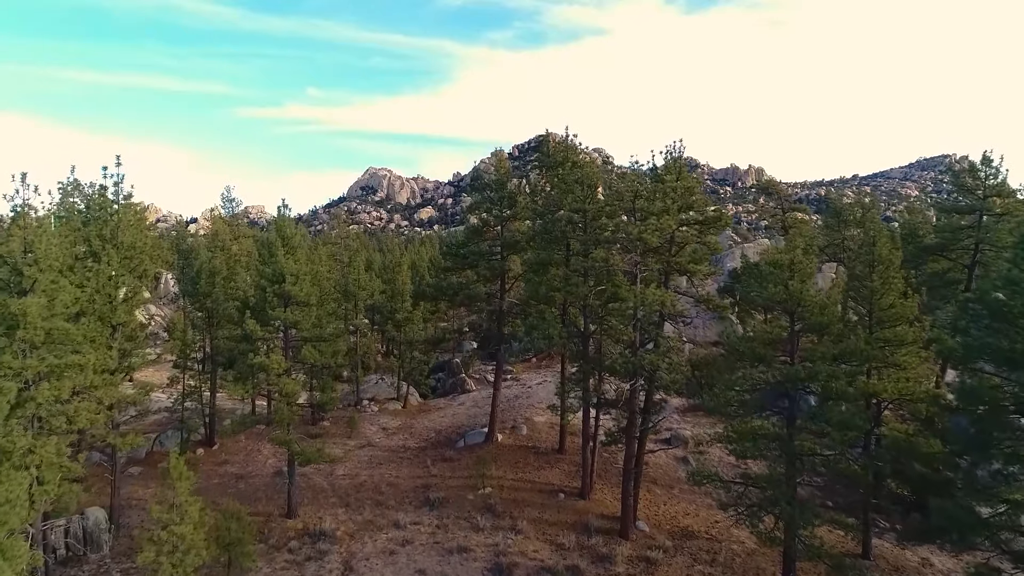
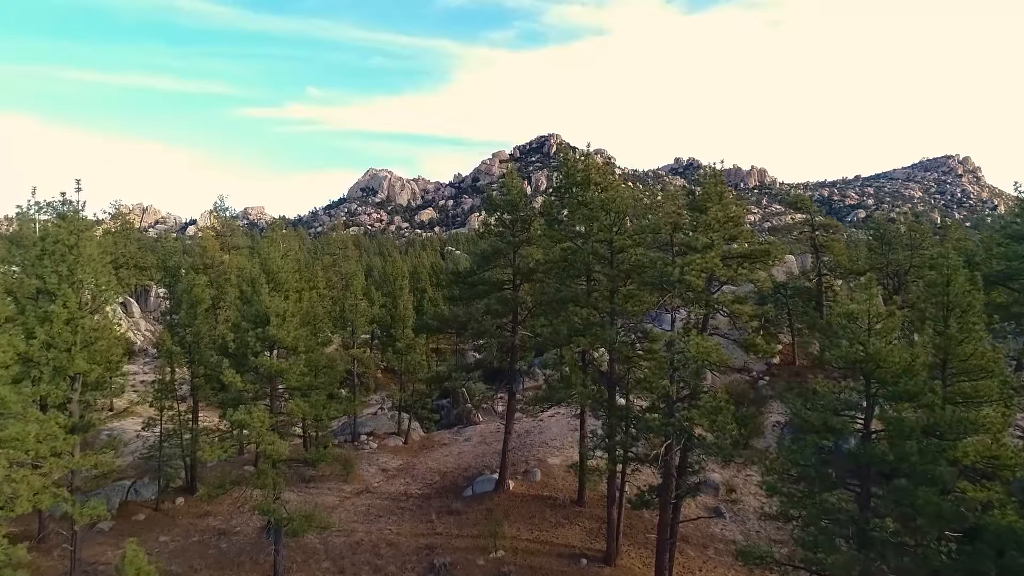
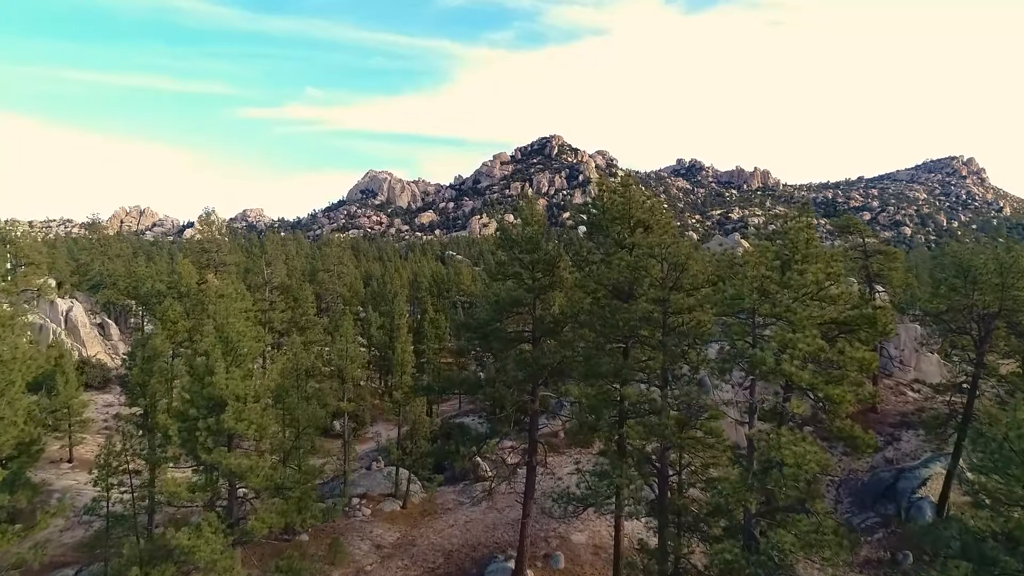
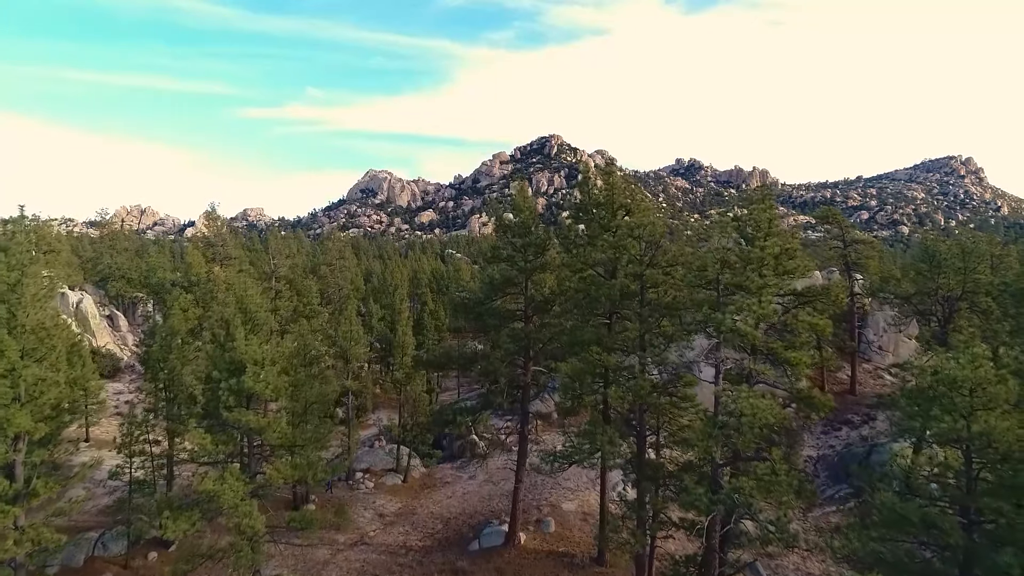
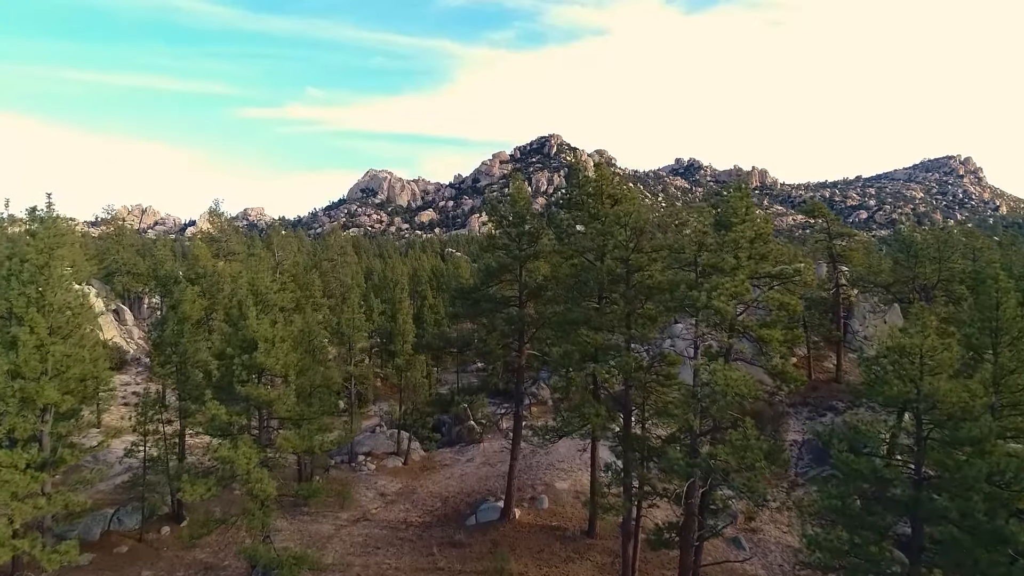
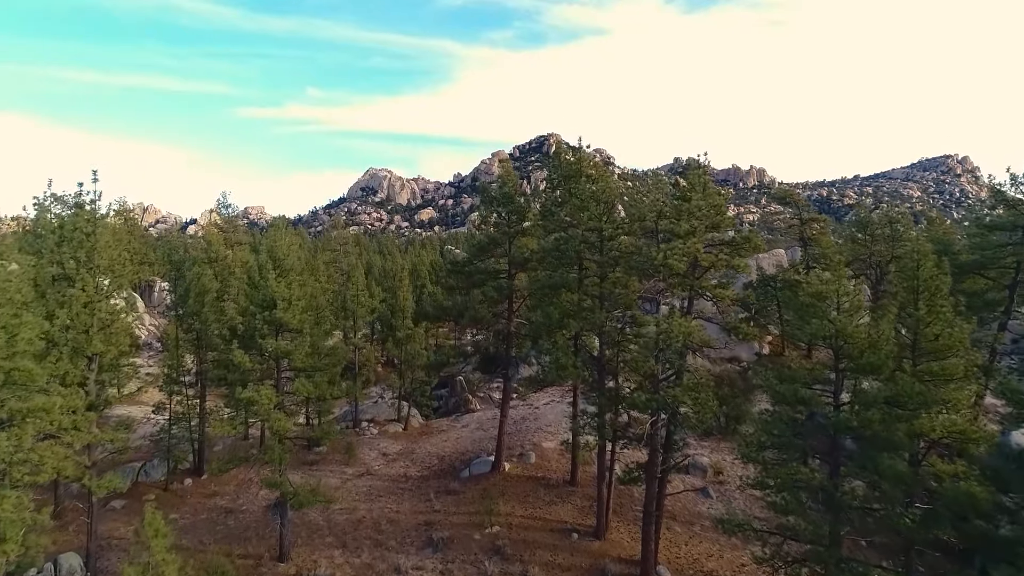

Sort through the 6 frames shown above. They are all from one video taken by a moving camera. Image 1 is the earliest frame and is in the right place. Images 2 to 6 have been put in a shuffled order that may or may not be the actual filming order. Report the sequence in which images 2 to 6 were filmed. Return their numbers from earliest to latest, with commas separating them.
6, 2, 5, 4, 3
